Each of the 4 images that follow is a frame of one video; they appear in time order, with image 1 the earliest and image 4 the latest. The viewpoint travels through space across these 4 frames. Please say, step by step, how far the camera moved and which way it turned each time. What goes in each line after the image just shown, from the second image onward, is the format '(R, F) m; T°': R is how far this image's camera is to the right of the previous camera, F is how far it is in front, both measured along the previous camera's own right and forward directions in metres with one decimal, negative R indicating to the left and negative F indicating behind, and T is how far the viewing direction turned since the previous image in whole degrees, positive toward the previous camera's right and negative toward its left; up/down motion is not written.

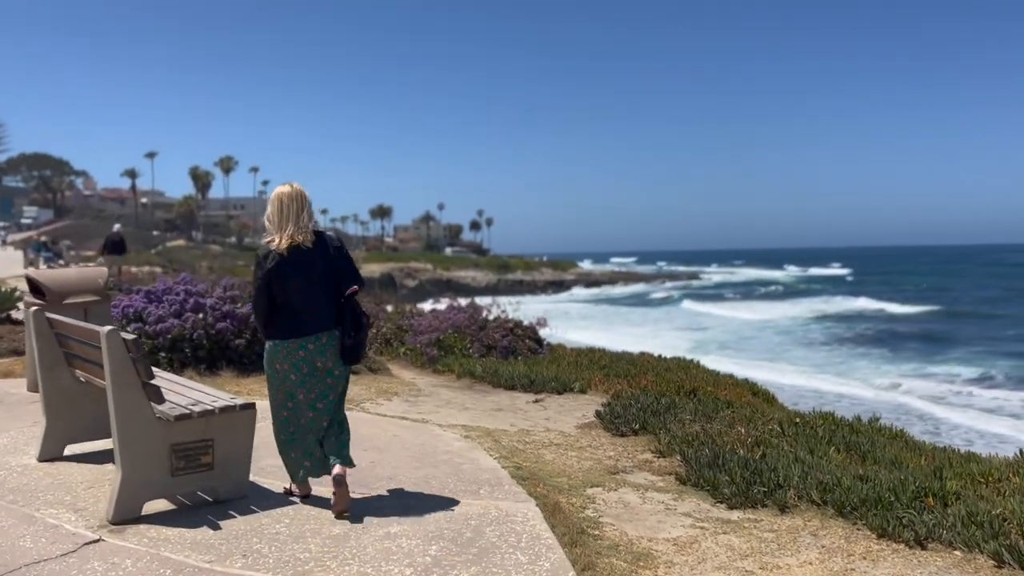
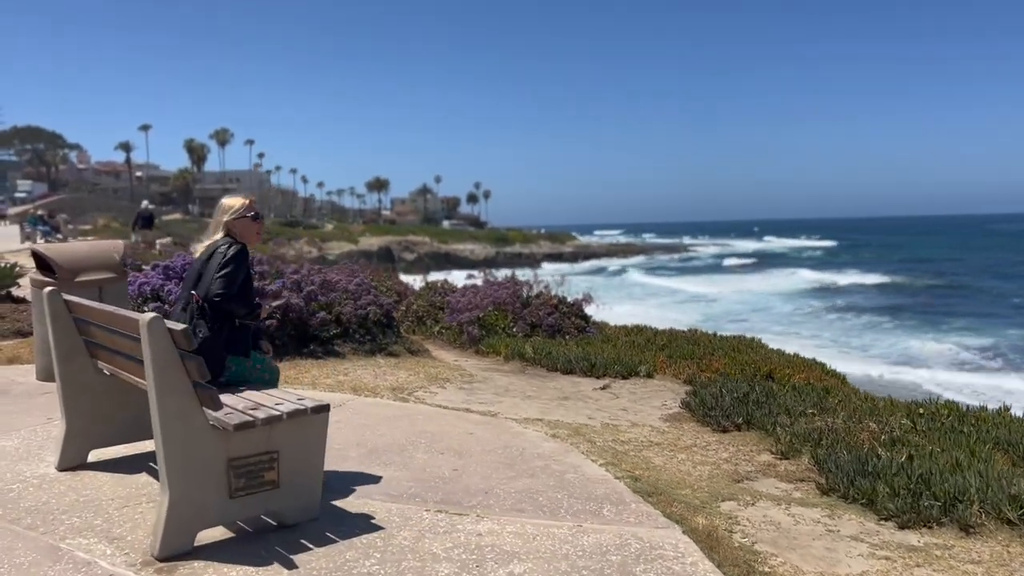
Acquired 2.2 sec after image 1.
(-0.7, +1.0) m; 0°
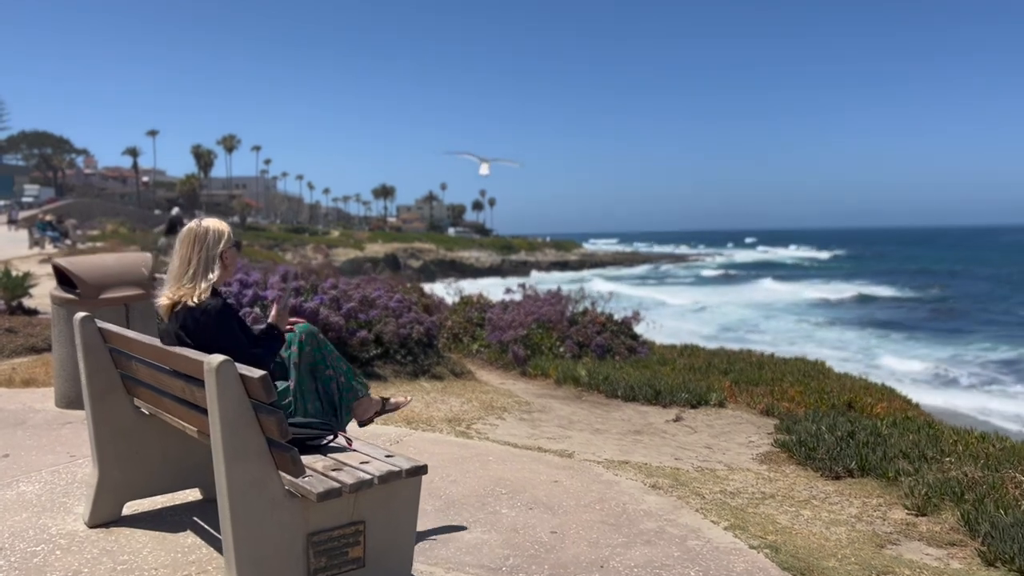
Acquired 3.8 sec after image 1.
(-0.5, +0.7) m; 0°
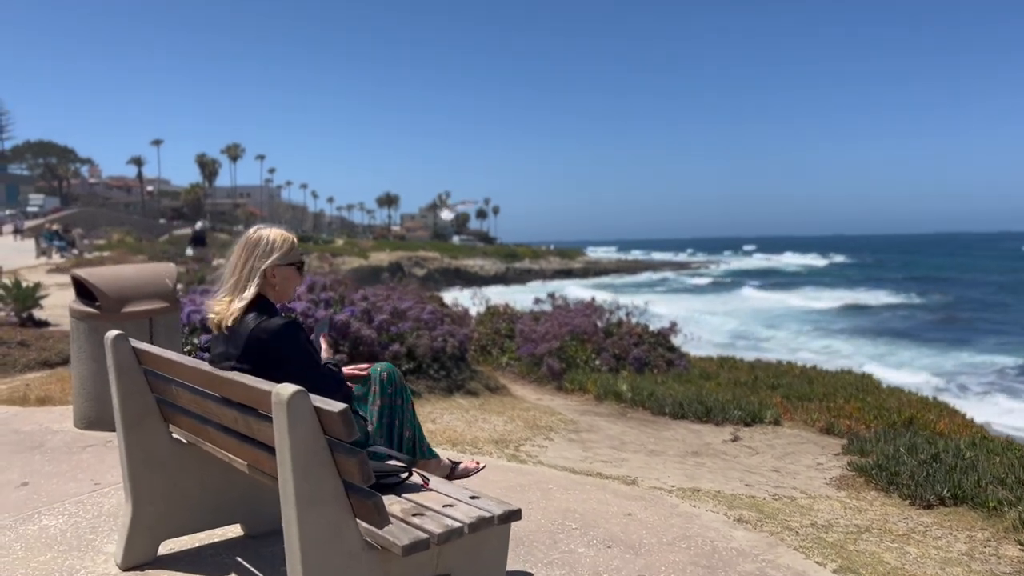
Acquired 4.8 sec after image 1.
(-0.4, +0.4) m; 0°
